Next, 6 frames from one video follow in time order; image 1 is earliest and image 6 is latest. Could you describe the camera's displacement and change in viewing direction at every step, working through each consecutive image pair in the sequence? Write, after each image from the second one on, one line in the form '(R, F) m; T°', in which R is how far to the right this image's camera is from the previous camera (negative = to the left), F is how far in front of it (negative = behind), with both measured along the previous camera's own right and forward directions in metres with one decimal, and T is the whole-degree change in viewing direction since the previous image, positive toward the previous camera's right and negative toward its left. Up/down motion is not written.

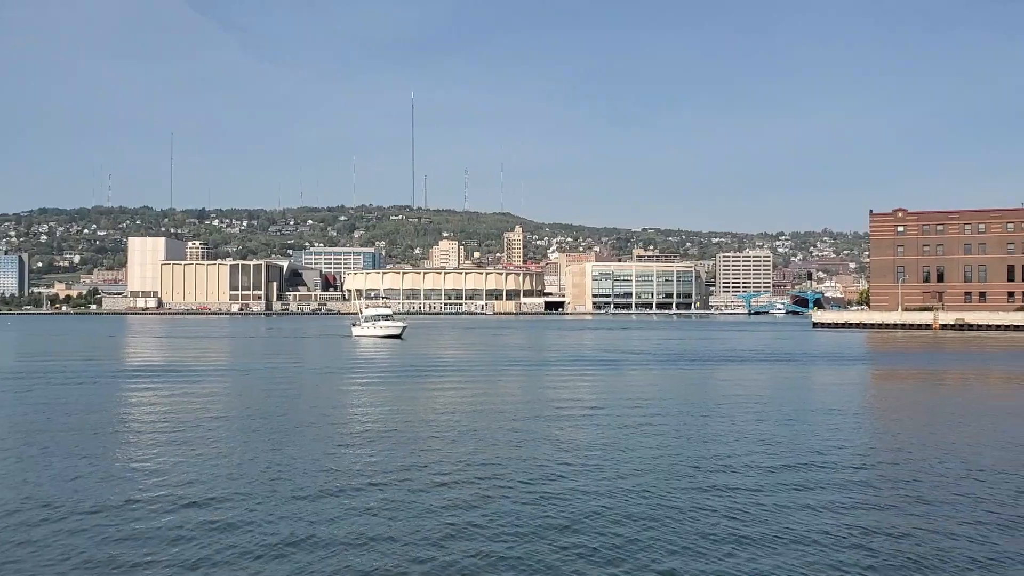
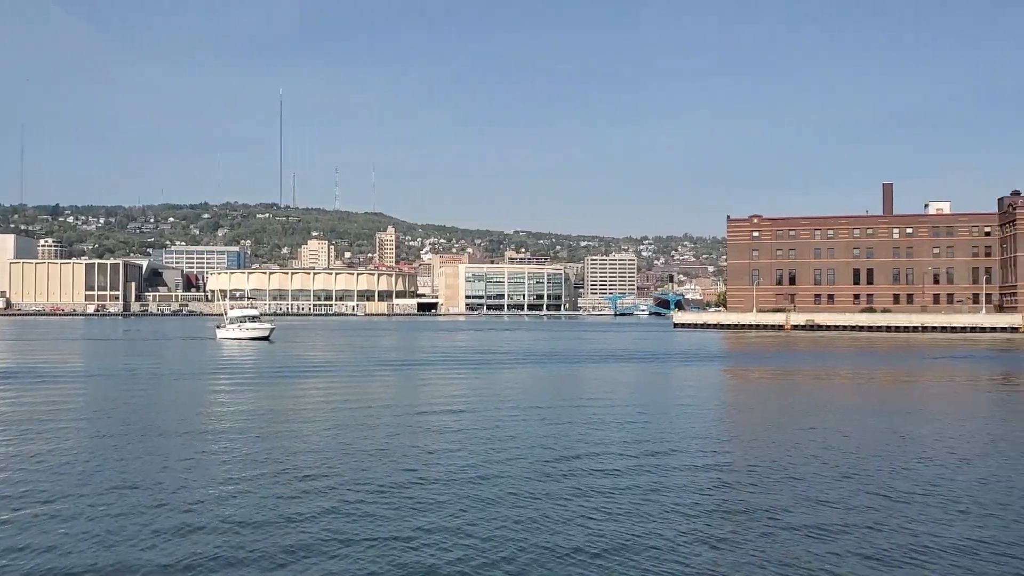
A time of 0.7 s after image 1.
(-1.4, -0.1) m; +9°
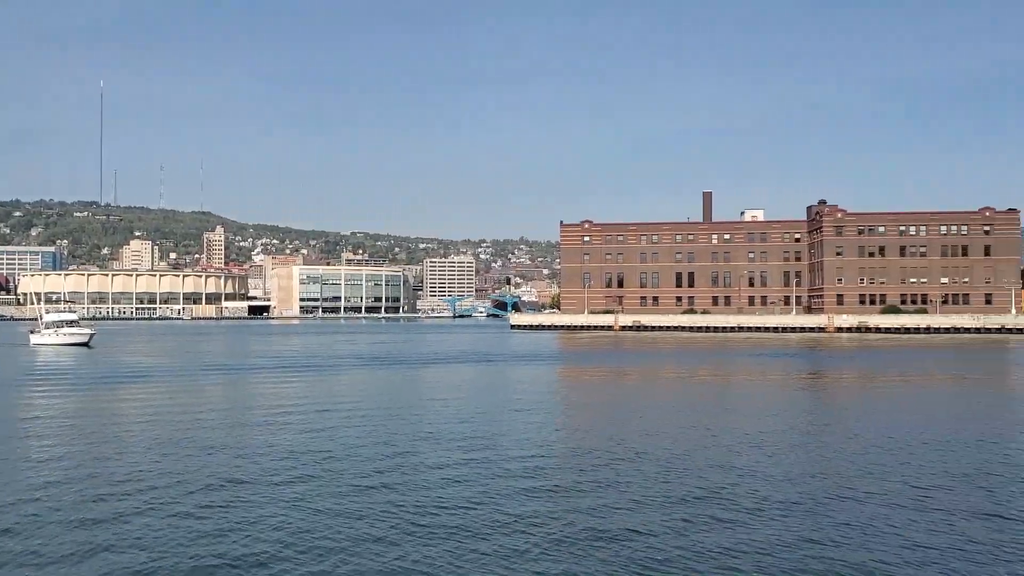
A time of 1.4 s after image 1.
(+0.3, -0.3) m; +10°
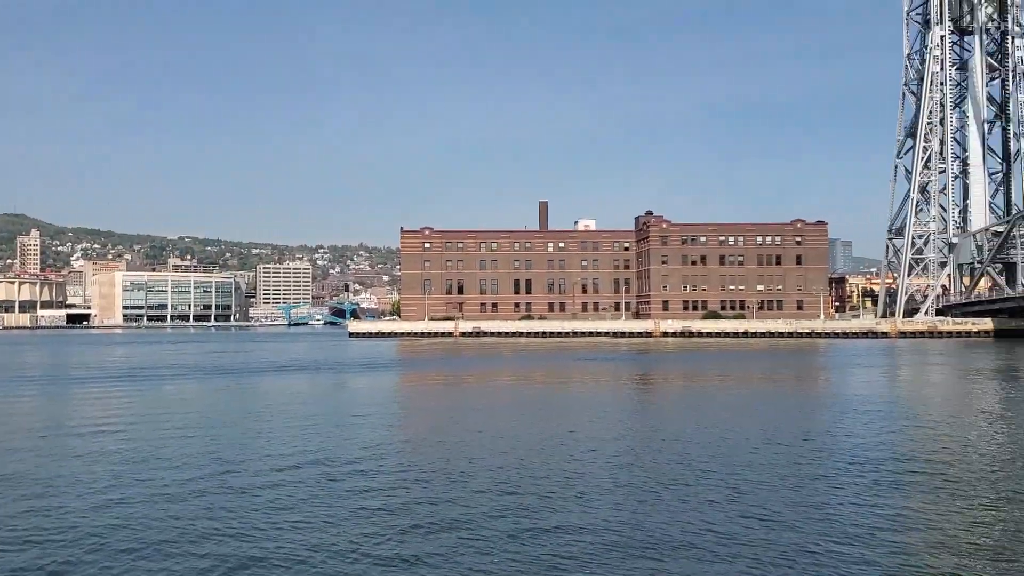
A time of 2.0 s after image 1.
(+0.1, -0.4) m; +10°
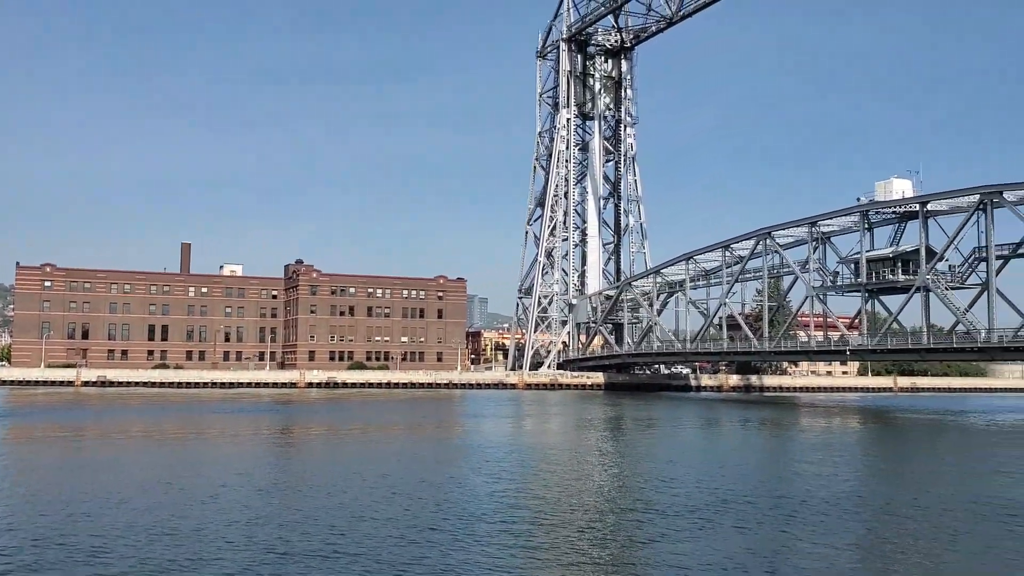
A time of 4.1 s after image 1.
(+0.3, -0.4) m; +21°
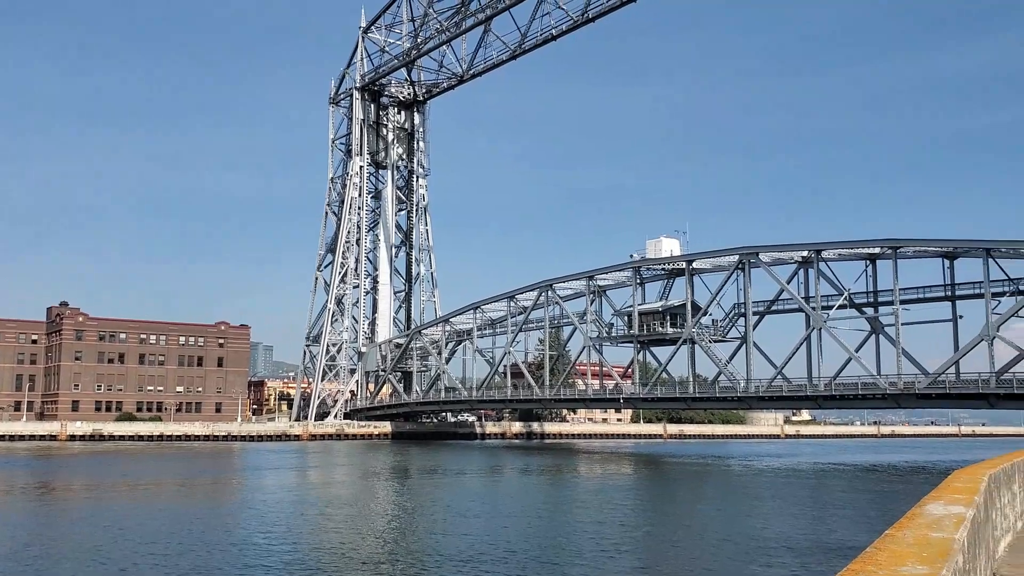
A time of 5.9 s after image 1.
(-0.1, -0.5) m; +13°
